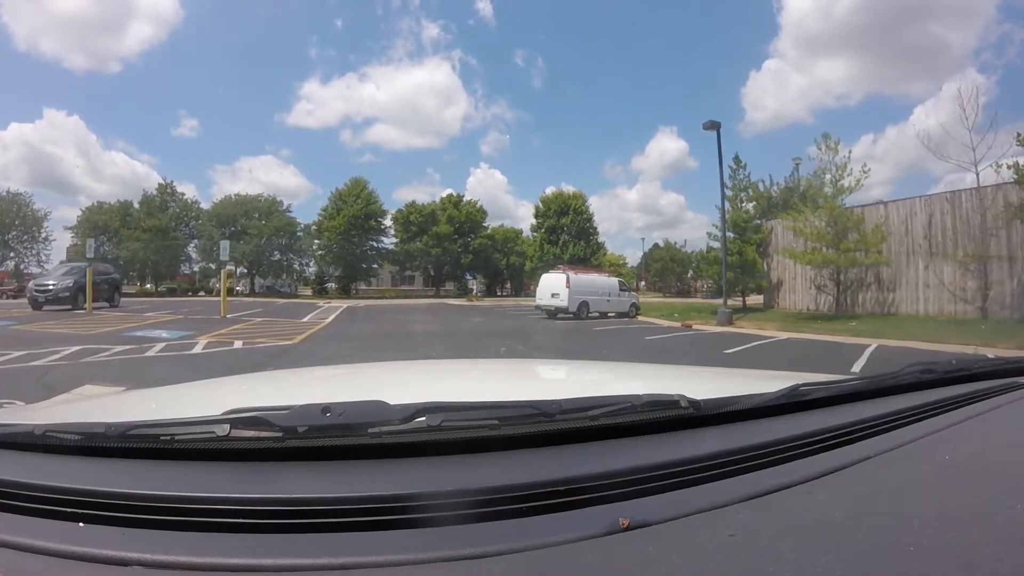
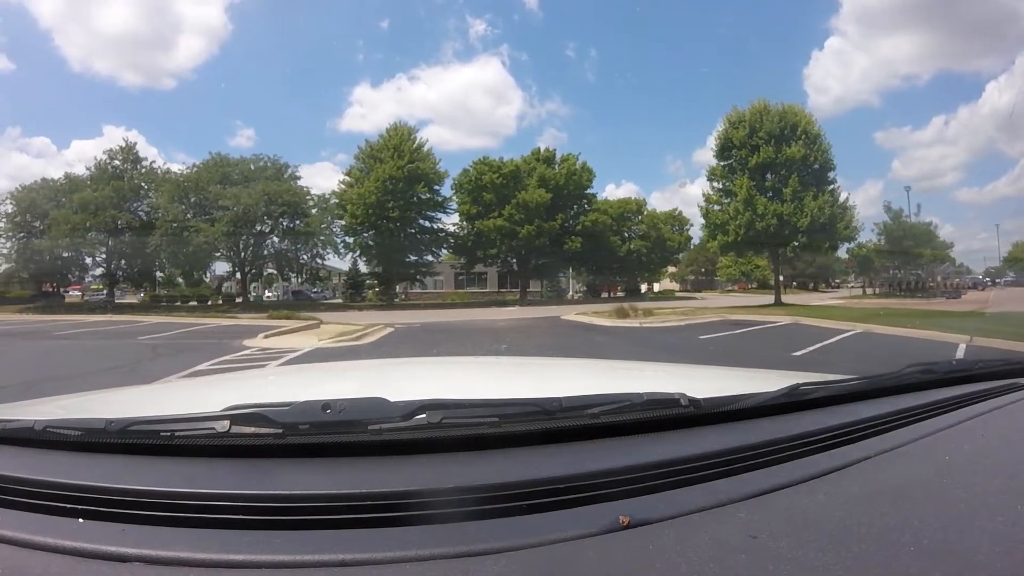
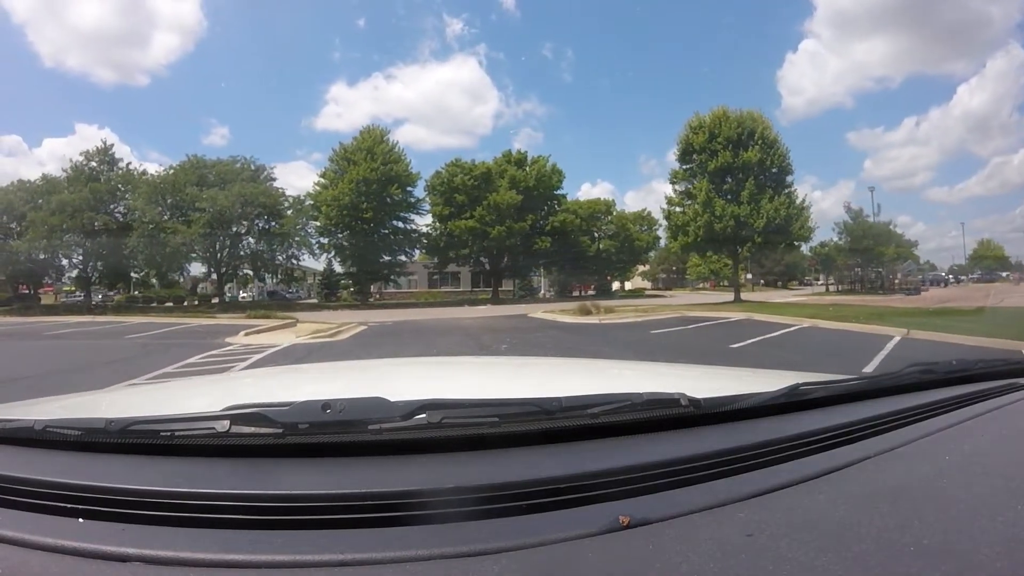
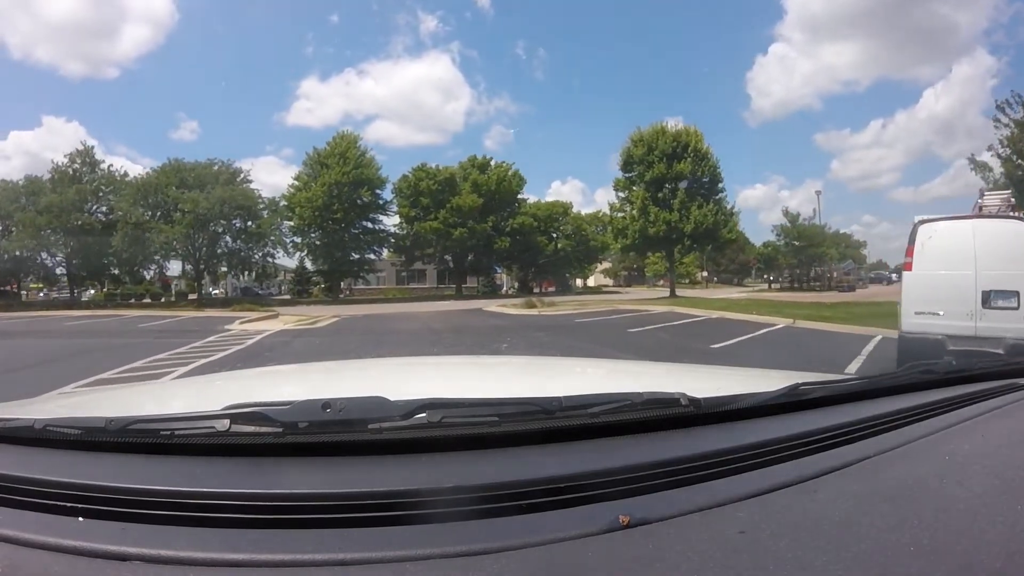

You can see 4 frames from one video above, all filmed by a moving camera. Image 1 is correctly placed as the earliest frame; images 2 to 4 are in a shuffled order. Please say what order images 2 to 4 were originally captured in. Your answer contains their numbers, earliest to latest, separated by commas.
4, 3, 2
